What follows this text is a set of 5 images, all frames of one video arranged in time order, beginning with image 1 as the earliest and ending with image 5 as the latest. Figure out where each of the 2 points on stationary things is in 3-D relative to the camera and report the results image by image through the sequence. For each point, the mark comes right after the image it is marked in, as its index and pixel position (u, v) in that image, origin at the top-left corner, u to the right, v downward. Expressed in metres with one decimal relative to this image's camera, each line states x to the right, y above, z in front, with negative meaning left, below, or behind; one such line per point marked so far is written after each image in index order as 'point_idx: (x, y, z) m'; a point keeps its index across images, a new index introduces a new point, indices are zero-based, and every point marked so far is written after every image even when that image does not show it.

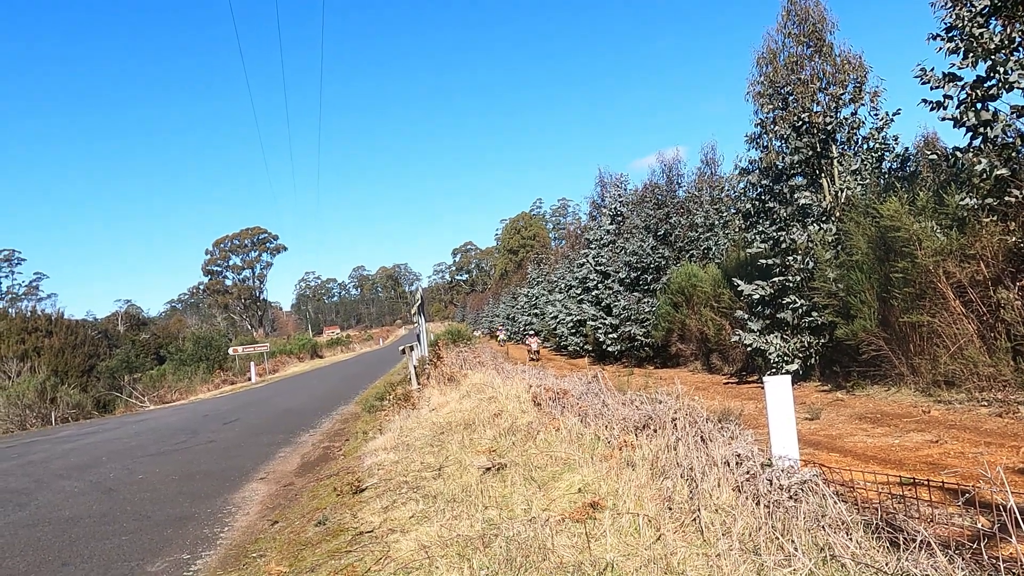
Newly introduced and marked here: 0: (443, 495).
0: (-0.6, -1.8, +5.9) m
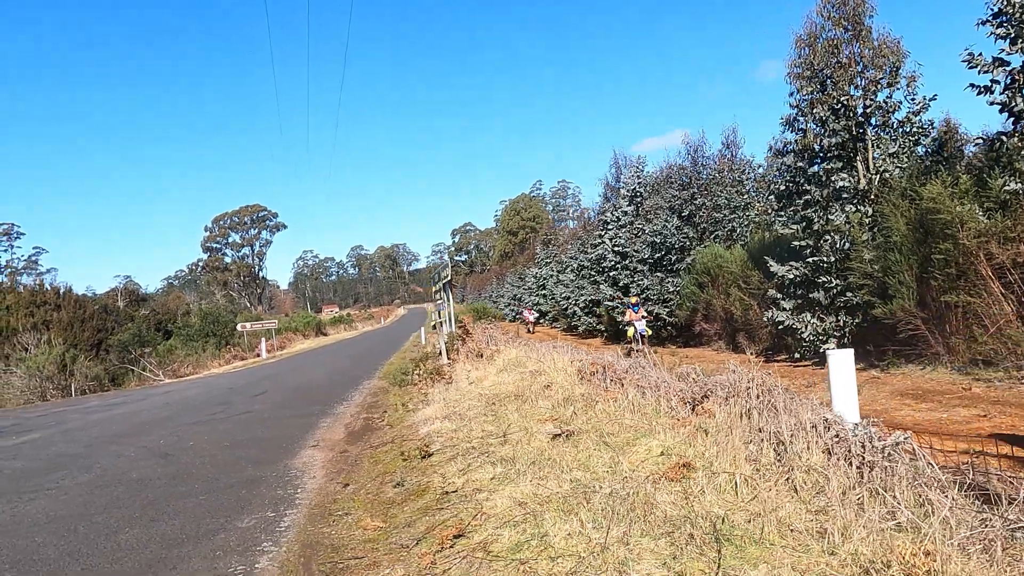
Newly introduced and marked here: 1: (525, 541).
0: (+0.1, -1.5, +6.1) m
1: (+0.1, -1.6, +4.2) m
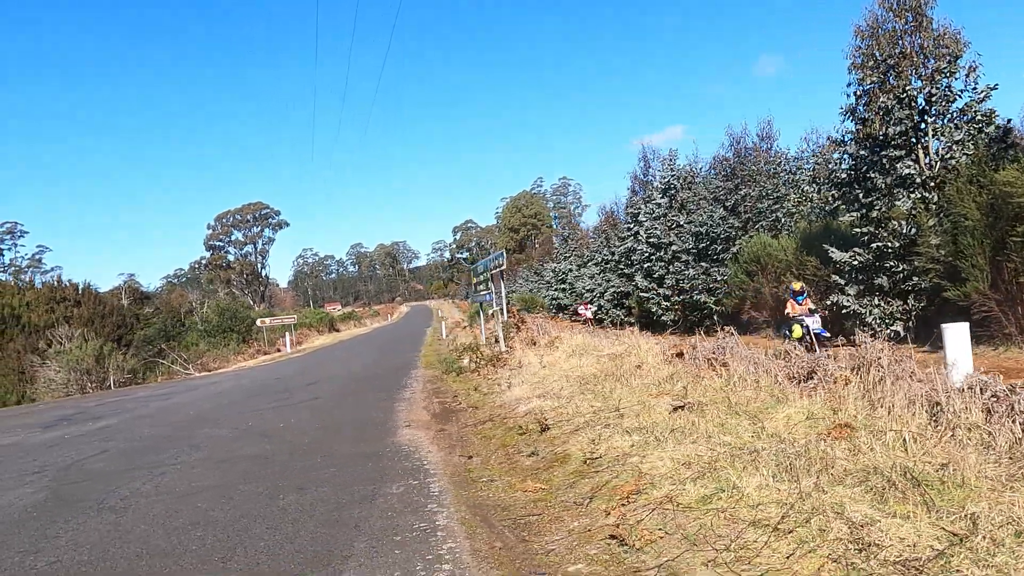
0: (+1.3, -1.3, +6.4) m
1: (+1.3, -1.4, +4.5) m
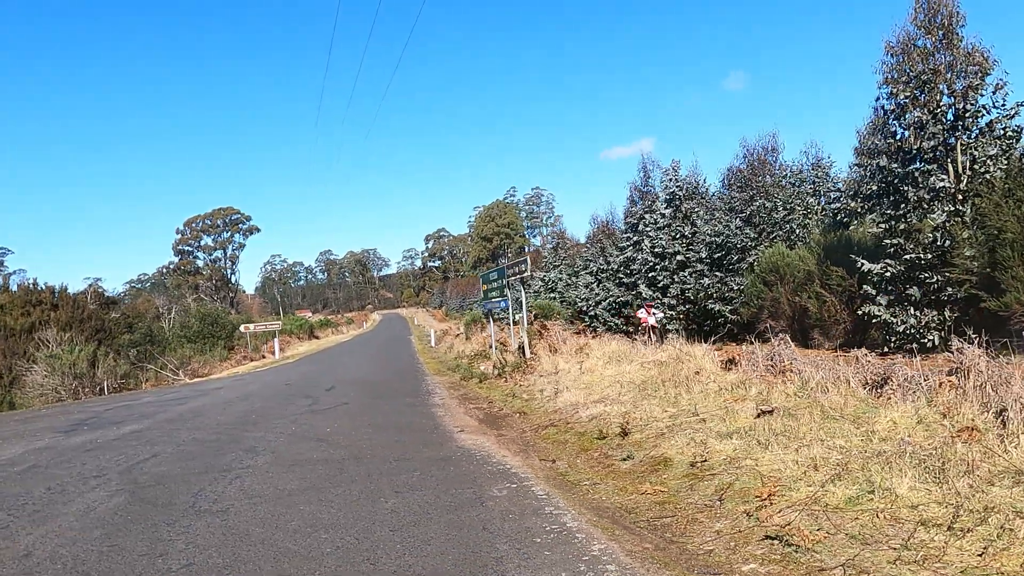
0: (+2.2, -1.4, +6.4) m
1: (+2.3, -1.4, +4.5) m
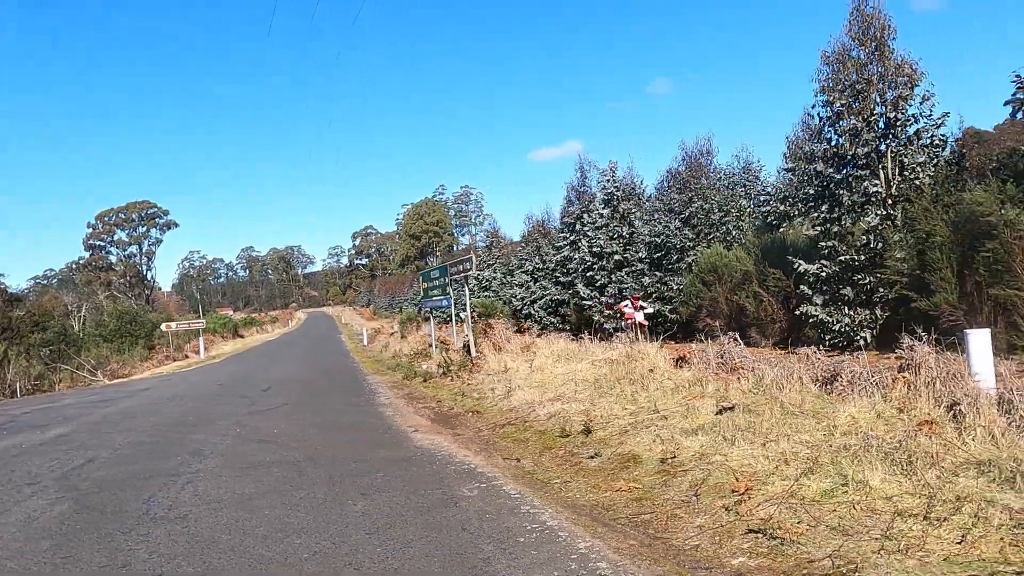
0: (+1.9, -1.4, +6.6) m
1: (+2.2, -1.4, +4.6) m
